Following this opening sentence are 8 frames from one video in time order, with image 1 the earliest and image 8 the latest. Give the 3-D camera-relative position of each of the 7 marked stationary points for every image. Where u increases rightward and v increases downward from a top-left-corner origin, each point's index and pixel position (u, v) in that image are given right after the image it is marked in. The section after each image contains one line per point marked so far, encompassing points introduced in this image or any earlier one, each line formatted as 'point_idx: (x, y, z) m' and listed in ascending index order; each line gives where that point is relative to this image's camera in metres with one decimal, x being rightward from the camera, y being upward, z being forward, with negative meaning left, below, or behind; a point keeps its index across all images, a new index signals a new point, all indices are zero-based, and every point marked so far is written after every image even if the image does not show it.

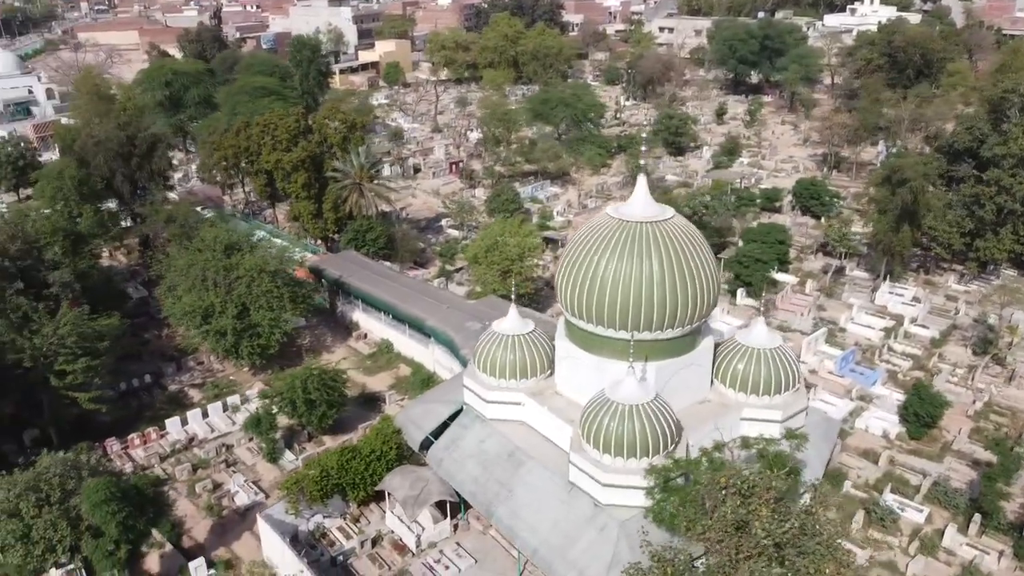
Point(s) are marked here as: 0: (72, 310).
0: (-10.7, -0.6, +19.6) m
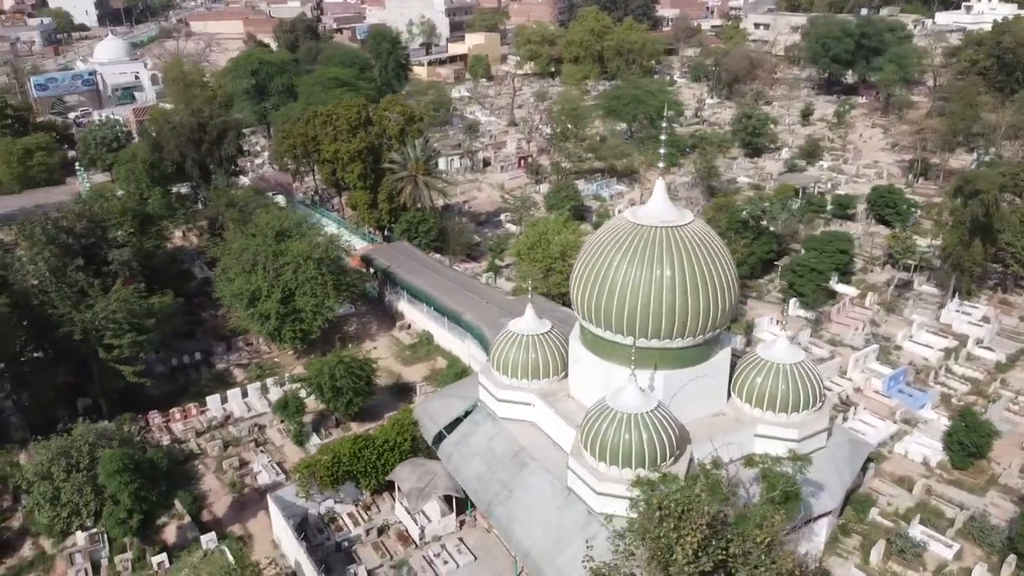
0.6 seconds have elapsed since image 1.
0: (-9.9, 0.0, +20.6) m
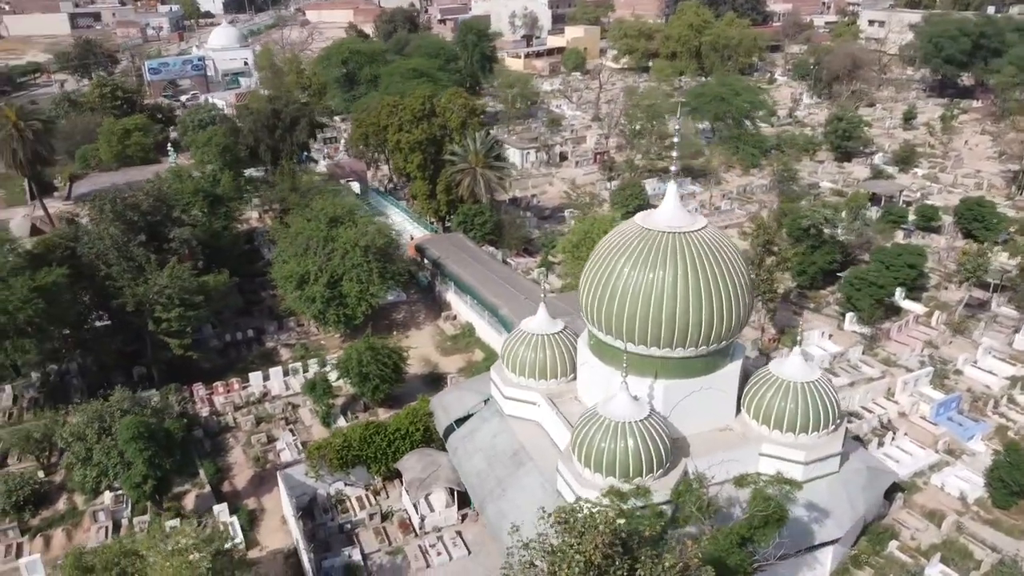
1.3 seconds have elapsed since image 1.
0: (-8.9, +0.6, +21.8) m
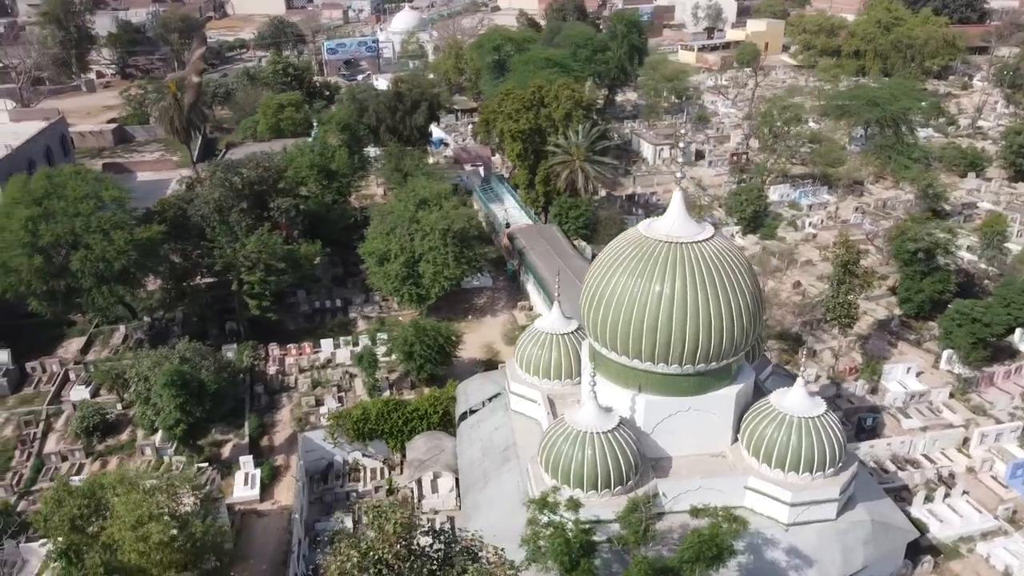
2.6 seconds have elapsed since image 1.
0: (-6.9, +1.6, +23.5) m
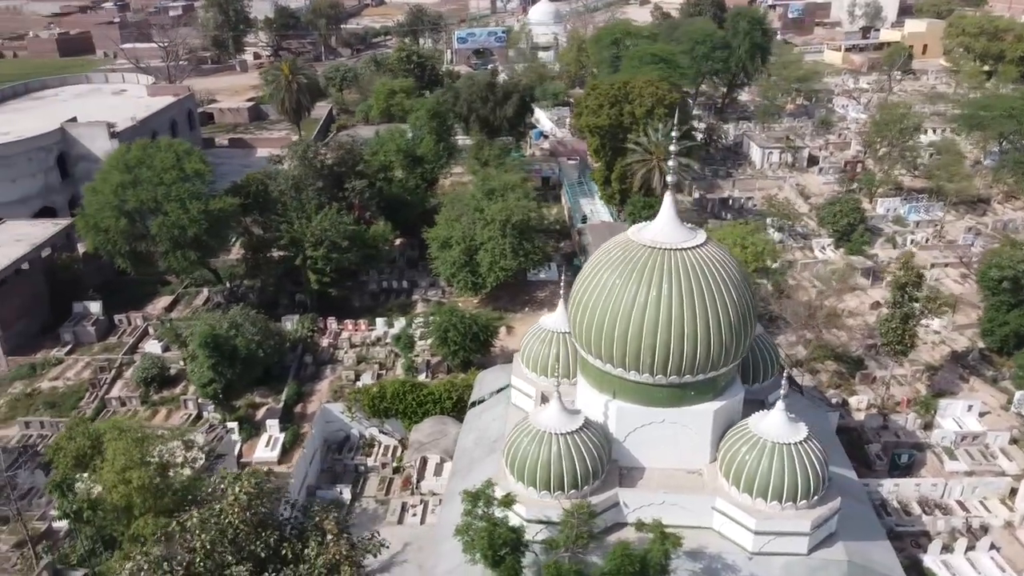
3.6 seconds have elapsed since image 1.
0: (-5.0, +2.3, +24.6) m
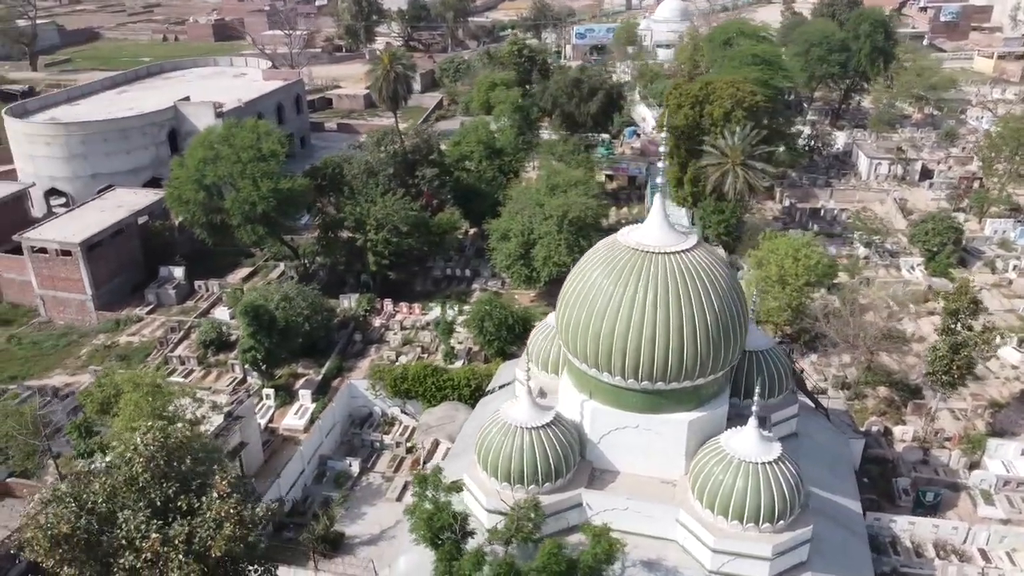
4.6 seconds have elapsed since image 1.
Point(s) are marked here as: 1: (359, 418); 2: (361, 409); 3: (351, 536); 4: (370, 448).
0: (-3.1, +2.8, +25.3) m
1: (-3.5, -2.9, +18.5) m
2: (-3.4, -2.8, +18.6) m
3: (-2.9, -4.5, +14.9) m
4: (-3.1, -3.5, +17.6) m
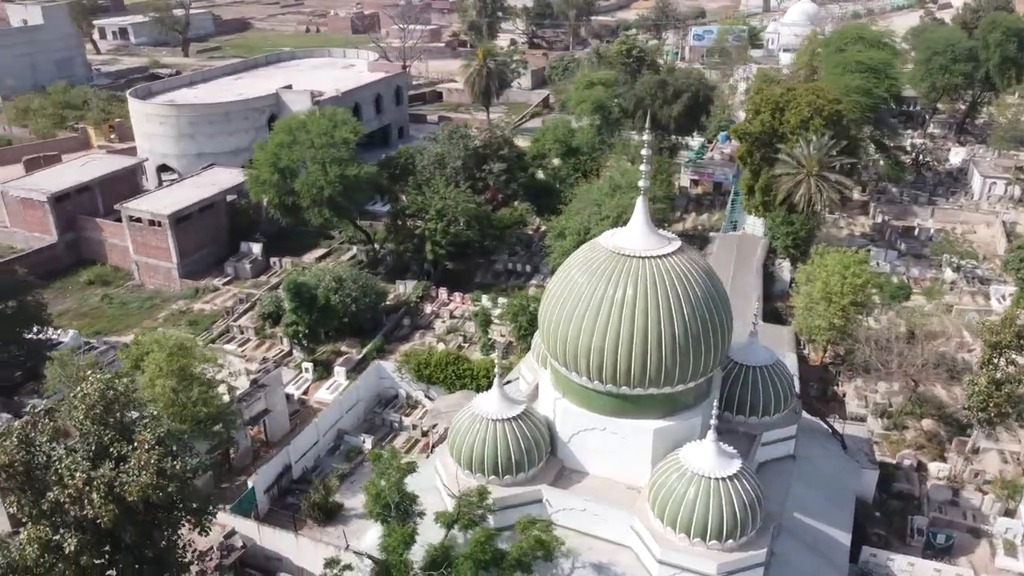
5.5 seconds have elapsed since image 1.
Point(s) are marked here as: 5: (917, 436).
0: (-1.1, +3.1, +25.9) m
1: (-3.0, -2.6, +19.3) m
2: (-2.9, -2.4, +19.3) m
3: (-3.2, -4.2, +15.6) m
4: (-2.8, -3.1, +18.3) m
5: (+8.7, -3.2, +17.5) m
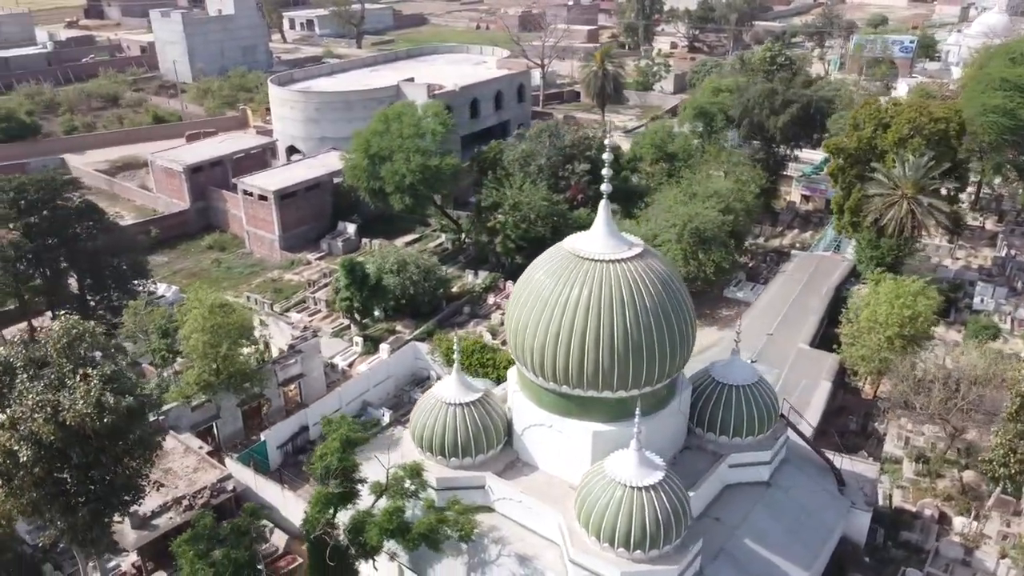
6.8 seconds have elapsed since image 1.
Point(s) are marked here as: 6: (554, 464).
0: (+1.4, +3.1, +26.2) m
1: (-2.3, -2.2, +20.2) m
2: (-2.2, -2.0, +20.2) m
3: (-3.4, -3.8, +16.6) m
4: (-2.4, -2.8, +19.2) m
5: (+8.7, -3.9, +16.0) m
6: (+0.7, -2.8, +12.8) m
